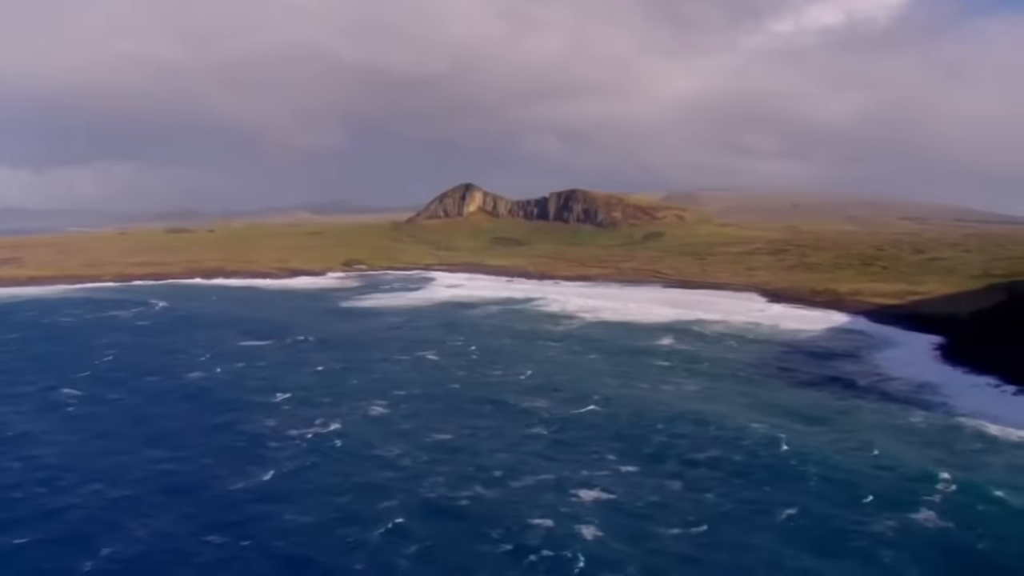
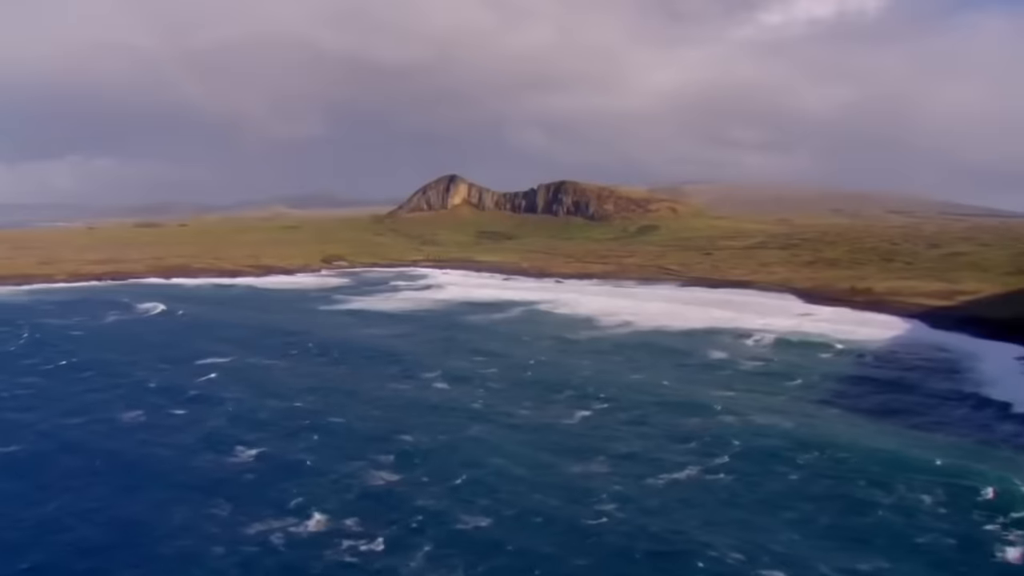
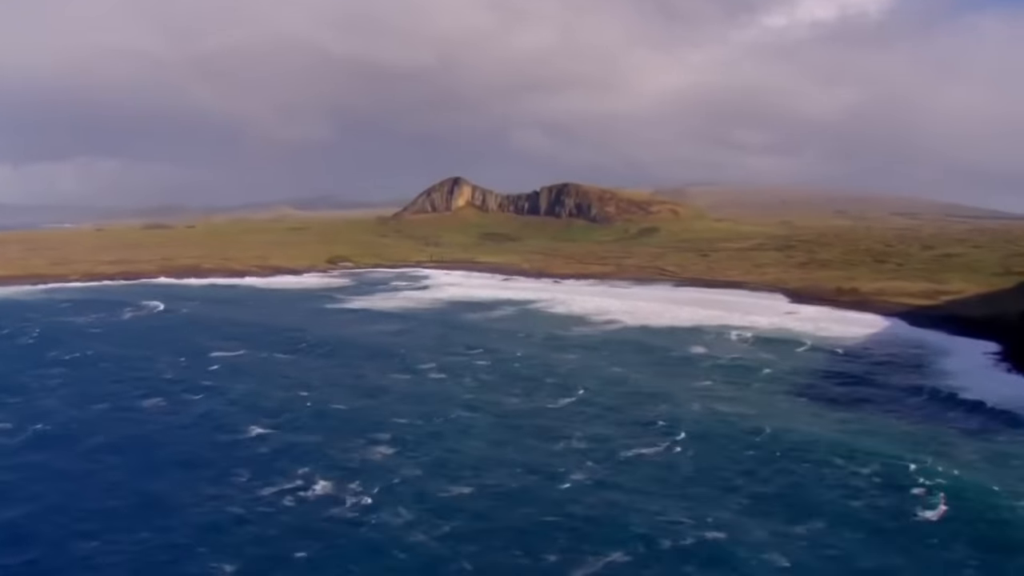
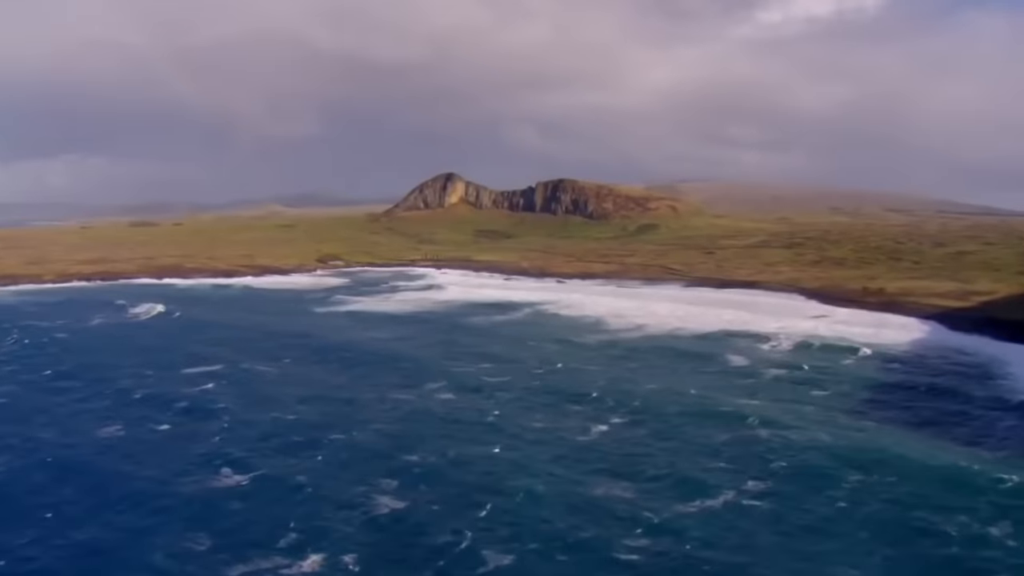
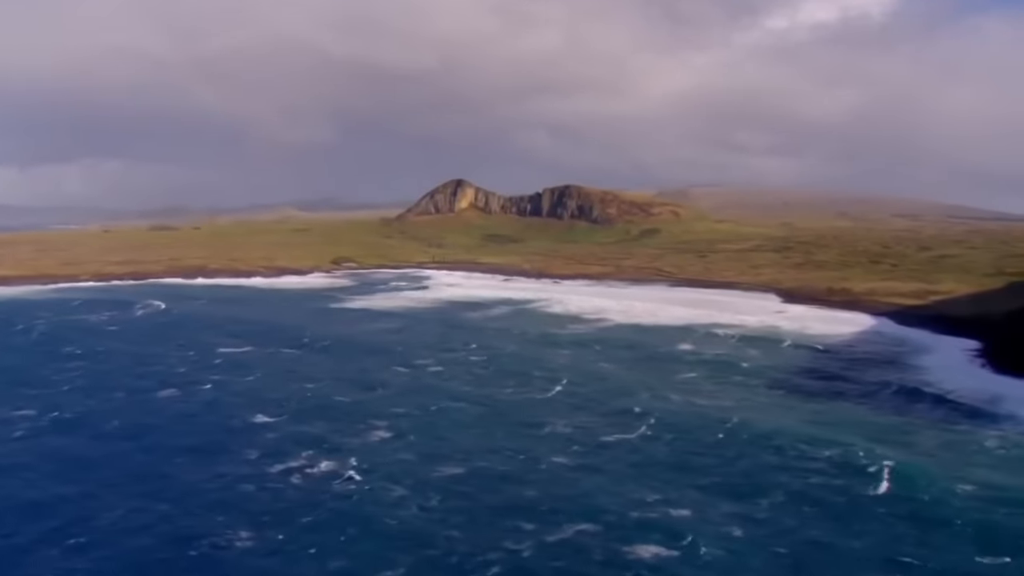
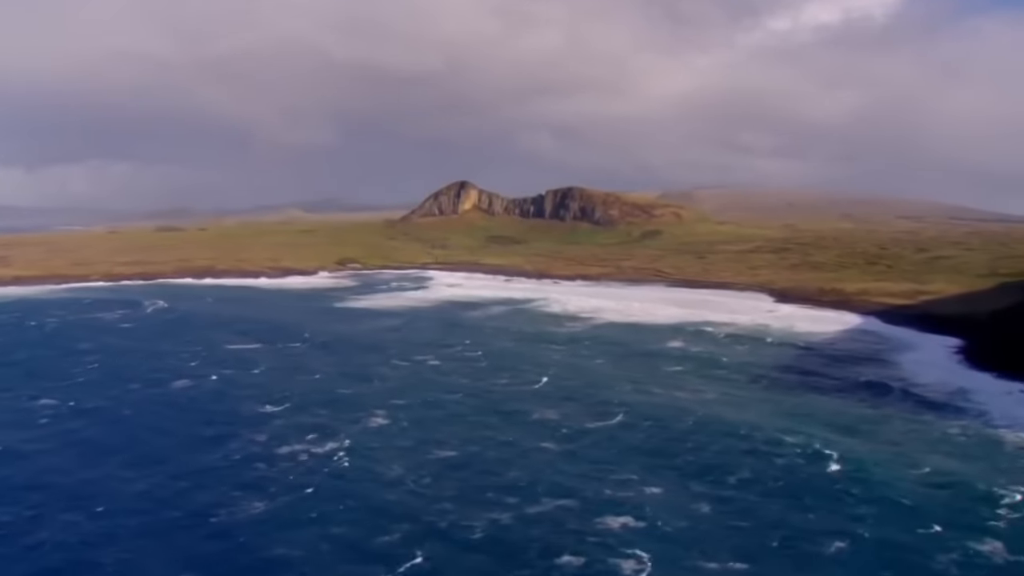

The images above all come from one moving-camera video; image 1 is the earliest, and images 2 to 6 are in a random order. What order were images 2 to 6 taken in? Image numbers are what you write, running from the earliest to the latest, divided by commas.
6, 5, 3, 2, 4
